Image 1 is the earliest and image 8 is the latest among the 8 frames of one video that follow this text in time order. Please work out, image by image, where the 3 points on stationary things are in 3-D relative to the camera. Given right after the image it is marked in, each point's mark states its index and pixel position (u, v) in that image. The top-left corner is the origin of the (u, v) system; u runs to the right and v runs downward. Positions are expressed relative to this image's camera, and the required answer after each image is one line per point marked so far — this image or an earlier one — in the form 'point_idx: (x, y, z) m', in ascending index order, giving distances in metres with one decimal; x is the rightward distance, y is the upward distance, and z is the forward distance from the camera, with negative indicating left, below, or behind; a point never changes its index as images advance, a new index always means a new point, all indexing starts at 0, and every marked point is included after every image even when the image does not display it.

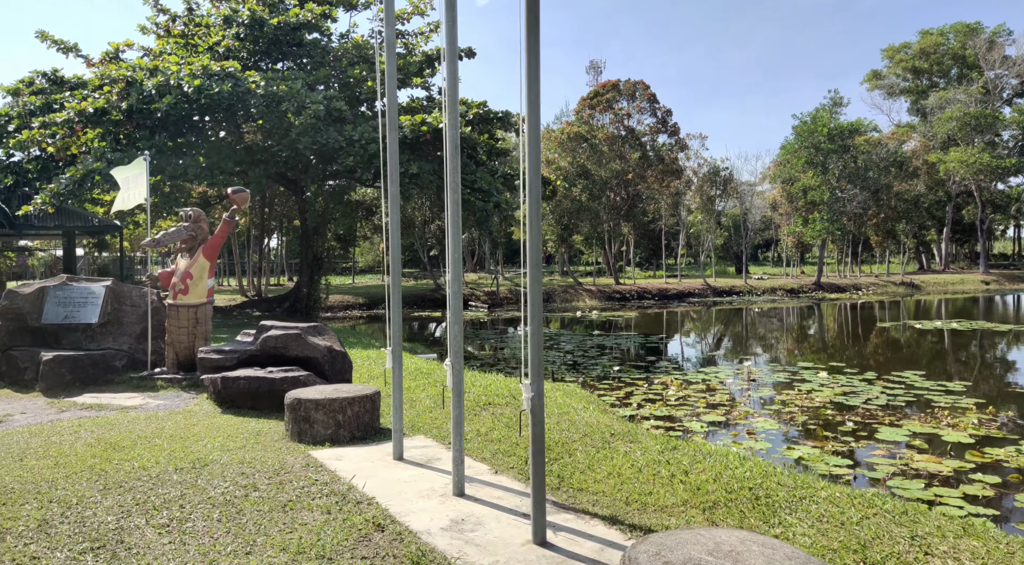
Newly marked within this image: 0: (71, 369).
0: (-4.7, -0.9, +7.6) m
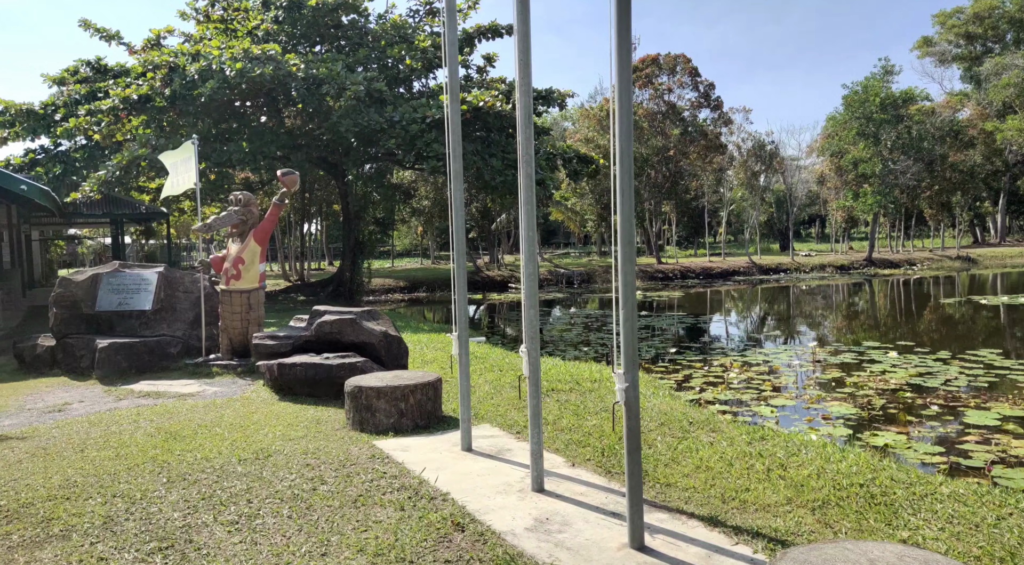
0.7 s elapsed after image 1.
0: (-4.1, -0.8, +7.6) m
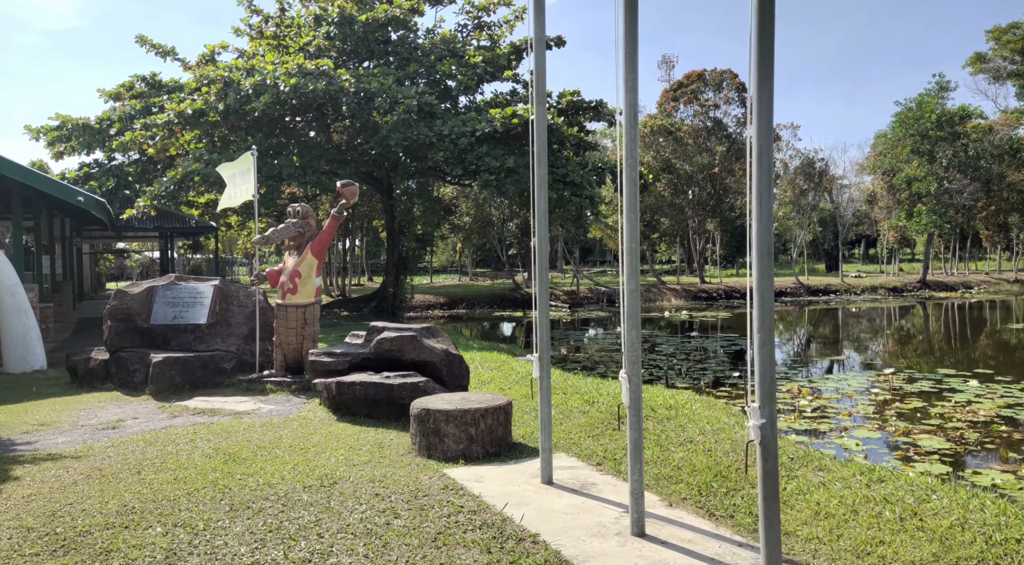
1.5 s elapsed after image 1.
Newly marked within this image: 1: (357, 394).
0: (-3.4, -0.9, +7.4) m
1: (-1.3, -0.9, +5.9) m
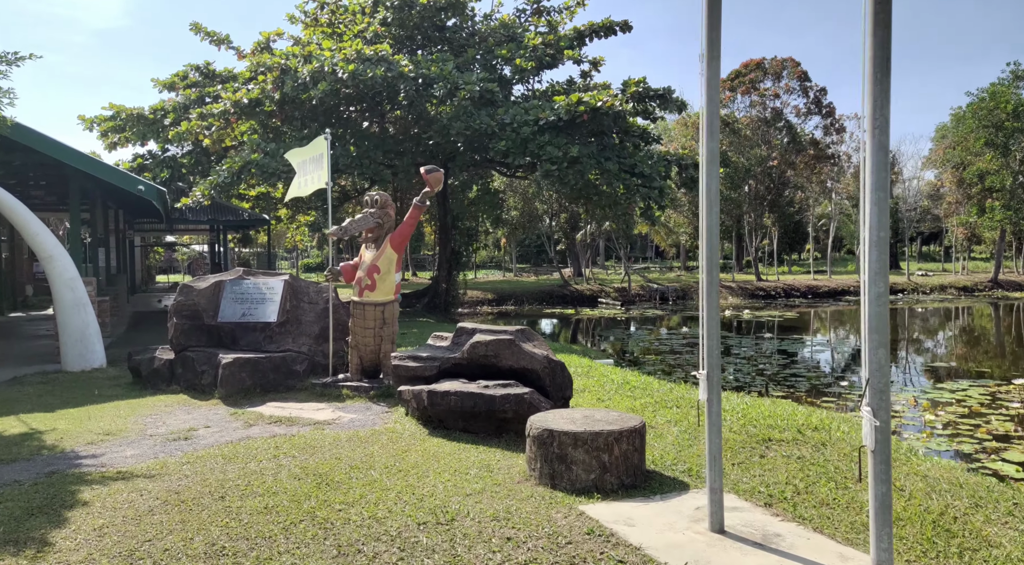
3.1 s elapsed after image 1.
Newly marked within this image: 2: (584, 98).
0: (-2.5, -0.9, +6.8) m
1: (-0.4, -0.9, +5.3) m
2: (+1.5, +3.8, +14.5) m
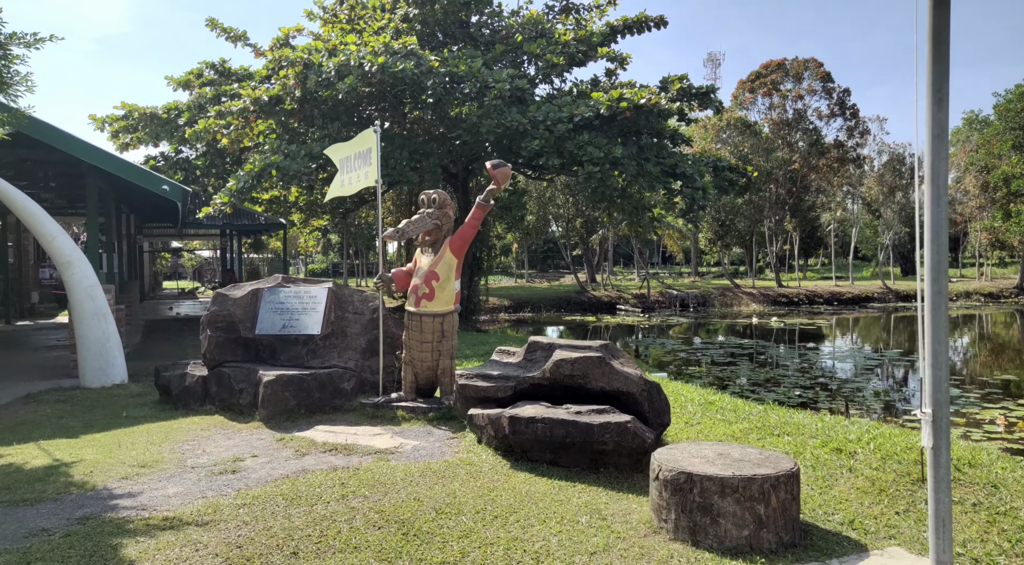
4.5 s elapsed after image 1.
0: (-1.9, -1.0, +6.1) m
1: (+0.2, -1.0, +4.6) m
2: (+2.2, +3.6, +13.8) m
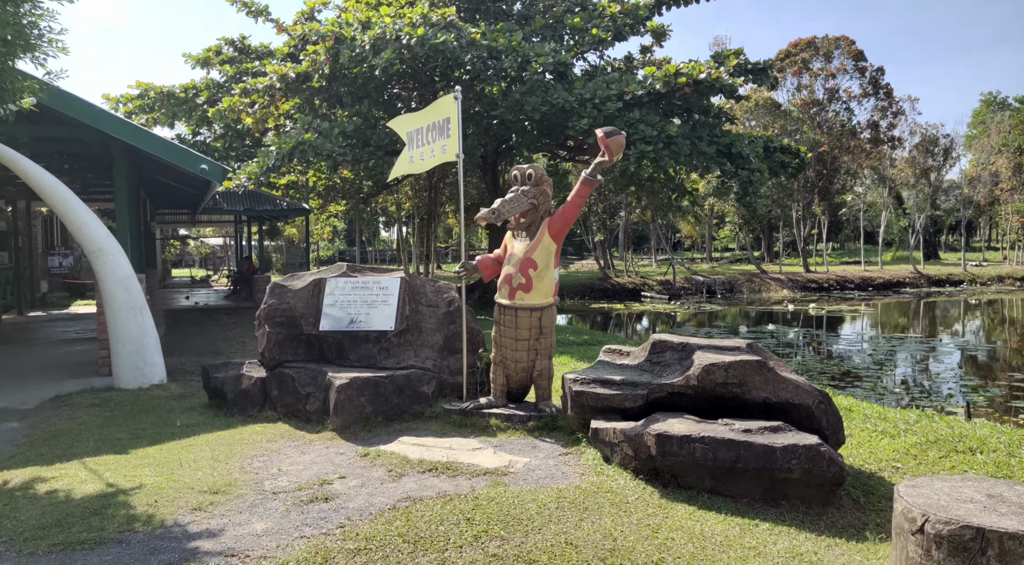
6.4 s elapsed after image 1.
0: (-1.0, -0.9, +5.3) m
1: (+1.0, -0.9, +3.8) m
2: (+3.0, +3.9, +12.9) m
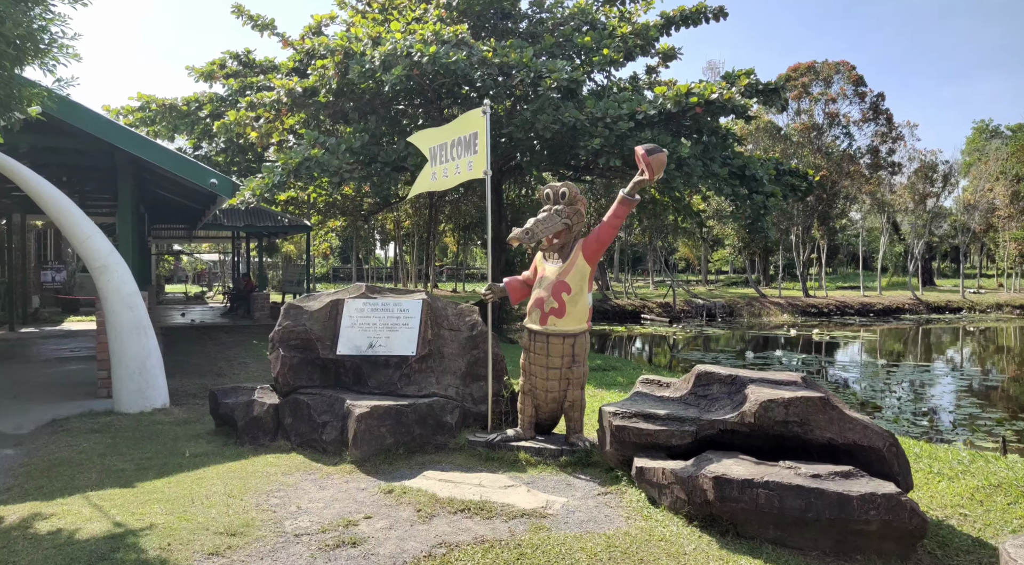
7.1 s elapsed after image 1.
0: (-0.8, -1.0, +5.0) m
1: (+1.2, -1.1, +3.5) m
2: (+3.2, +3.4, +12.8) m
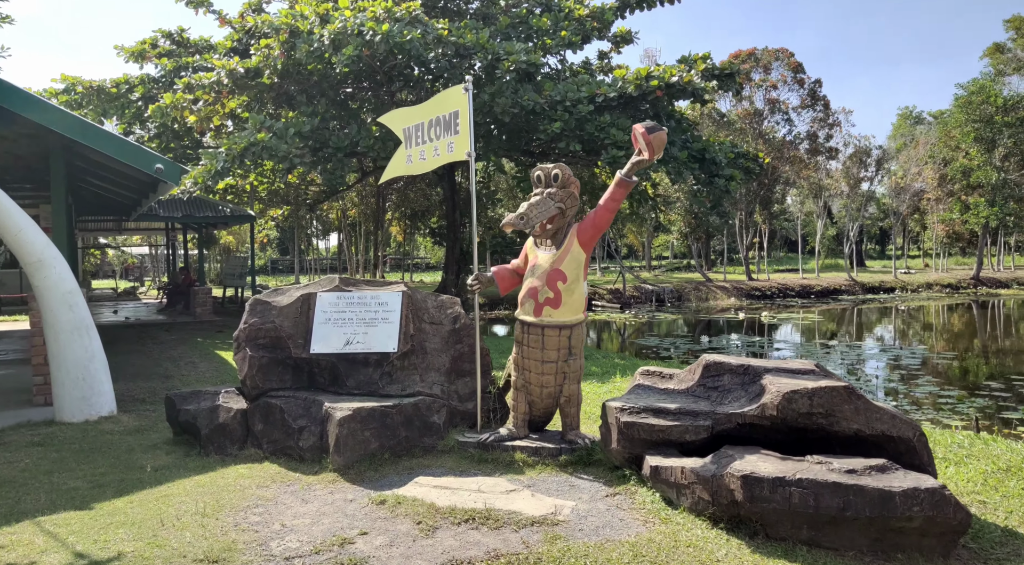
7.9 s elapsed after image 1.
0: (-0.9, -1.0, +4.6) m
1: (+1.3, -1.0, +3.3) m
2: (+2.5, +3.7, +12.6) m
